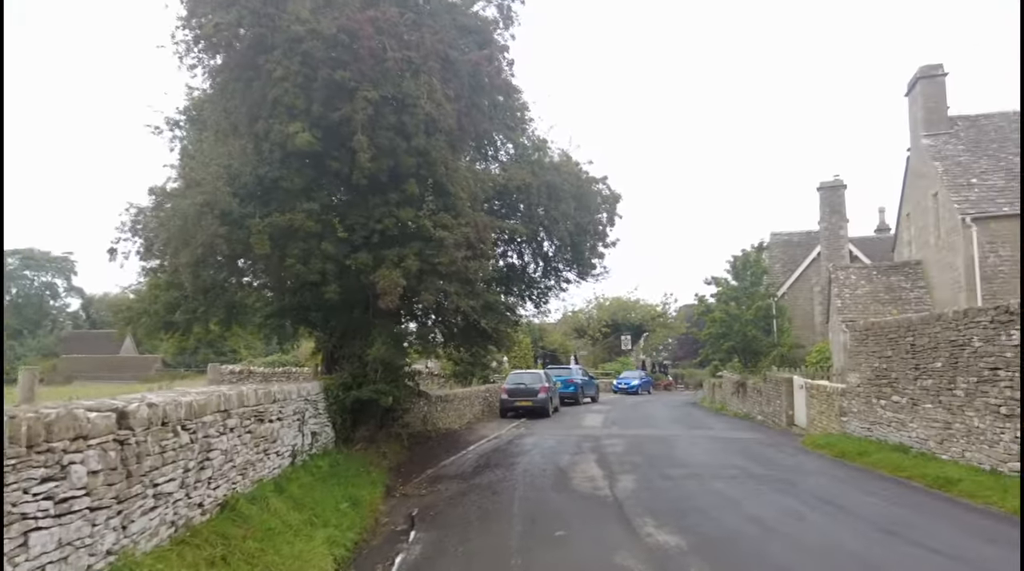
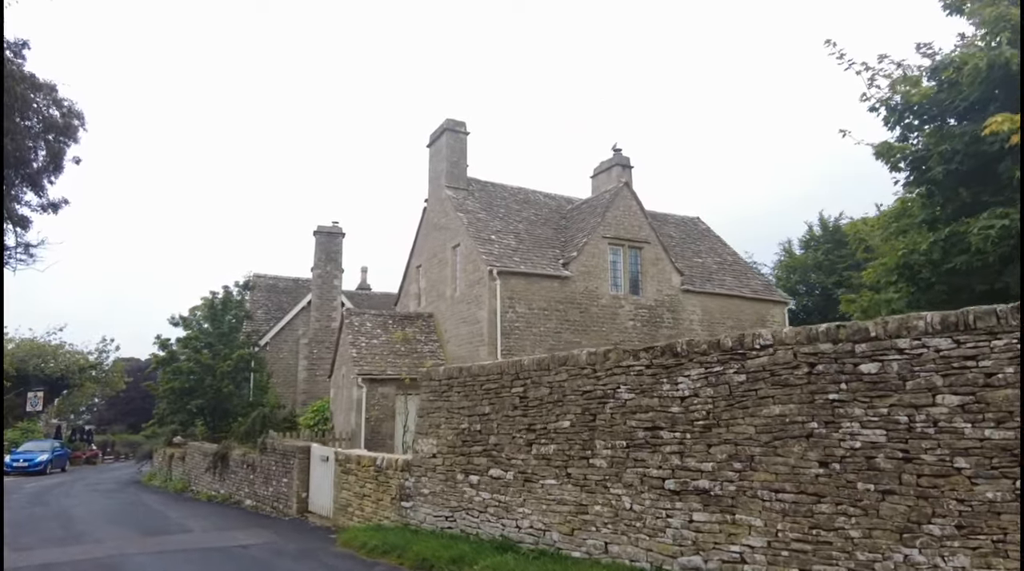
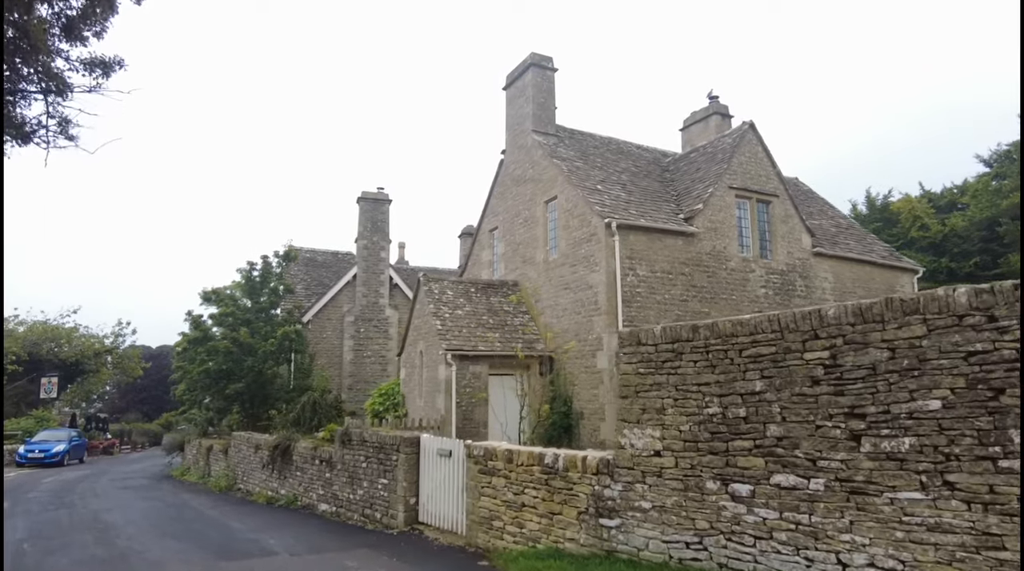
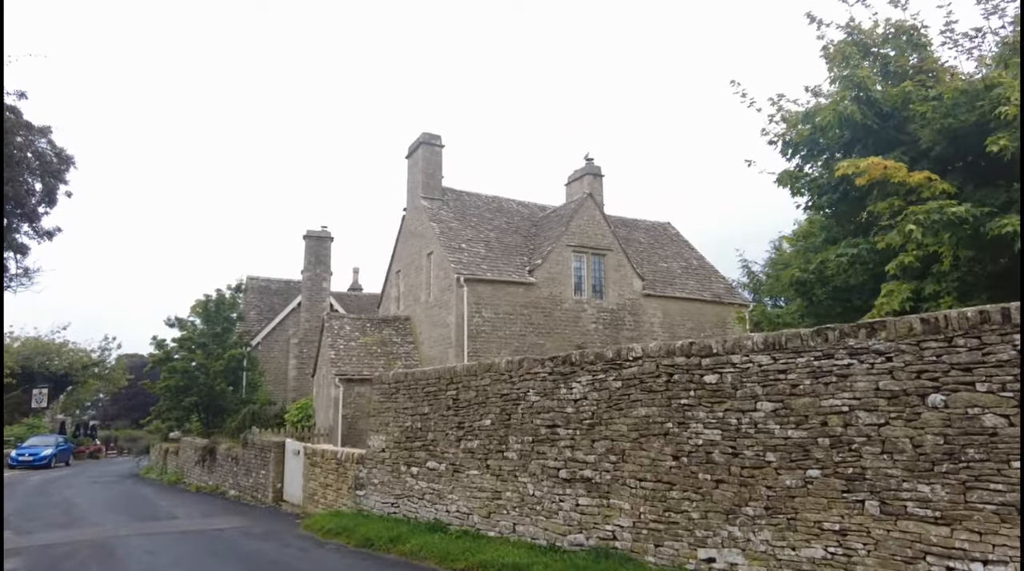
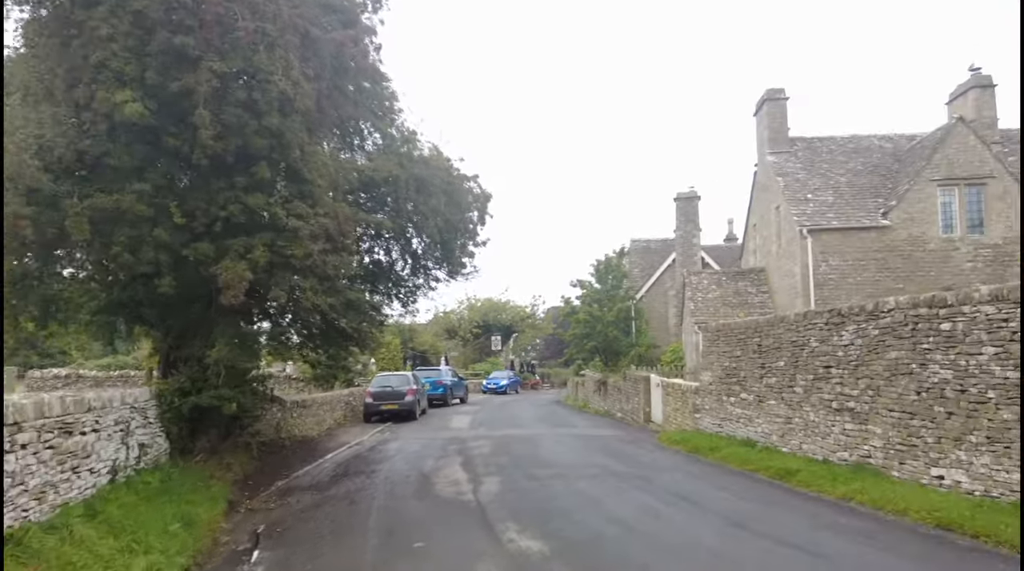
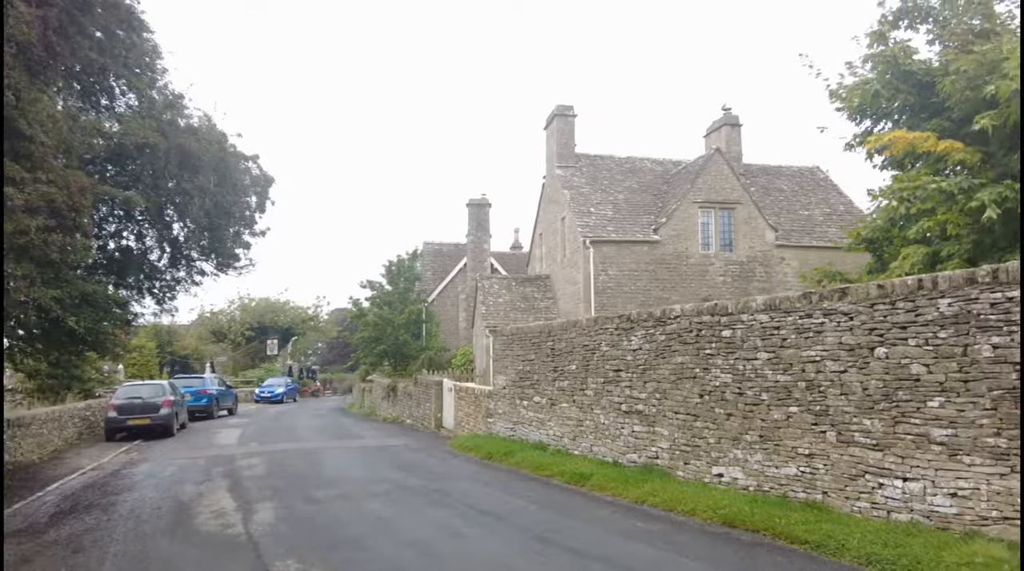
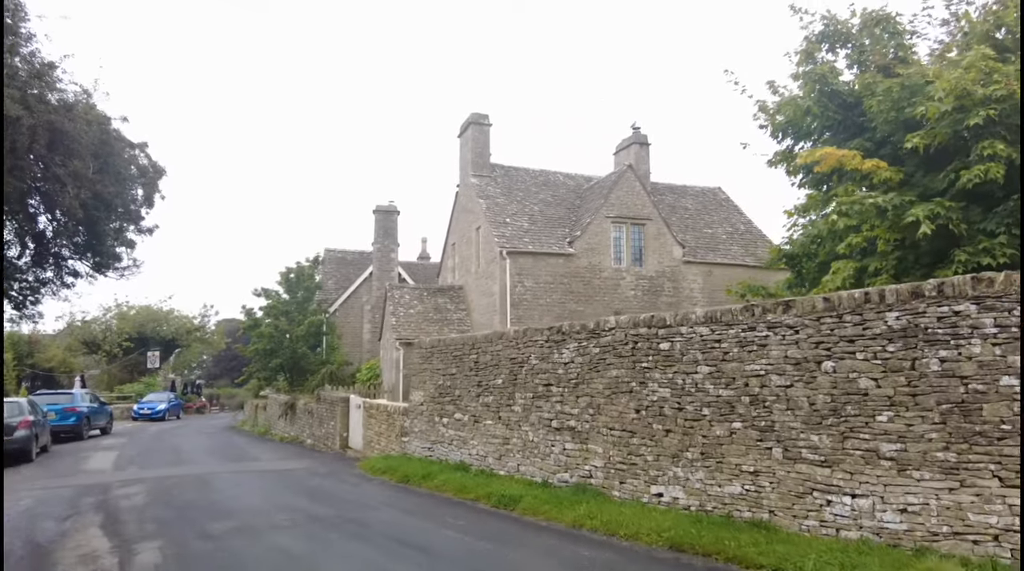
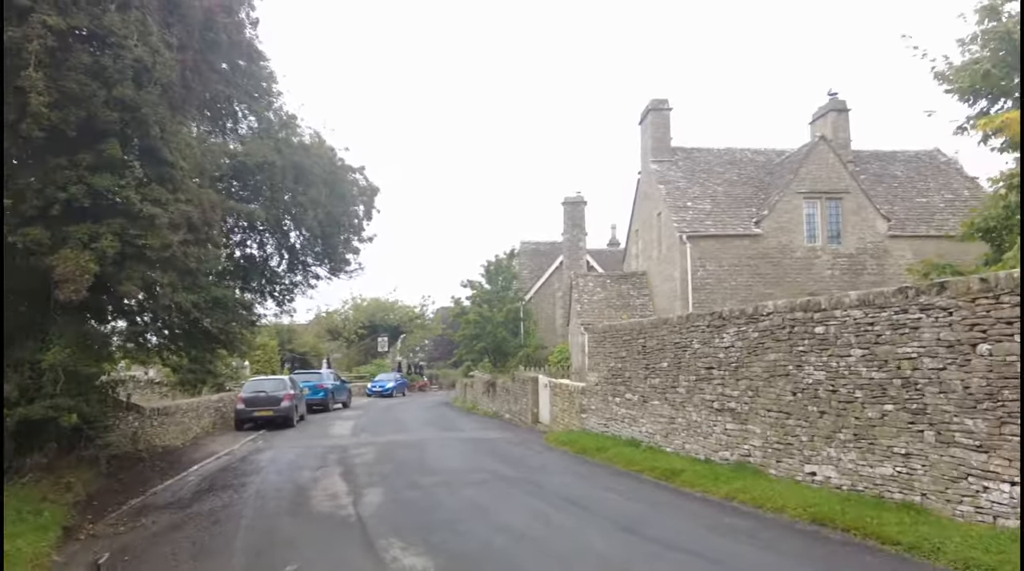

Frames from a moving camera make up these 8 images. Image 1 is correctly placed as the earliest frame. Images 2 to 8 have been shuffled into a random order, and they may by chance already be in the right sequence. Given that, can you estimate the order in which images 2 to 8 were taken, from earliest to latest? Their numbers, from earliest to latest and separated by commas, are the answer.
5, 8, 6, 7, 4, 2, 3
